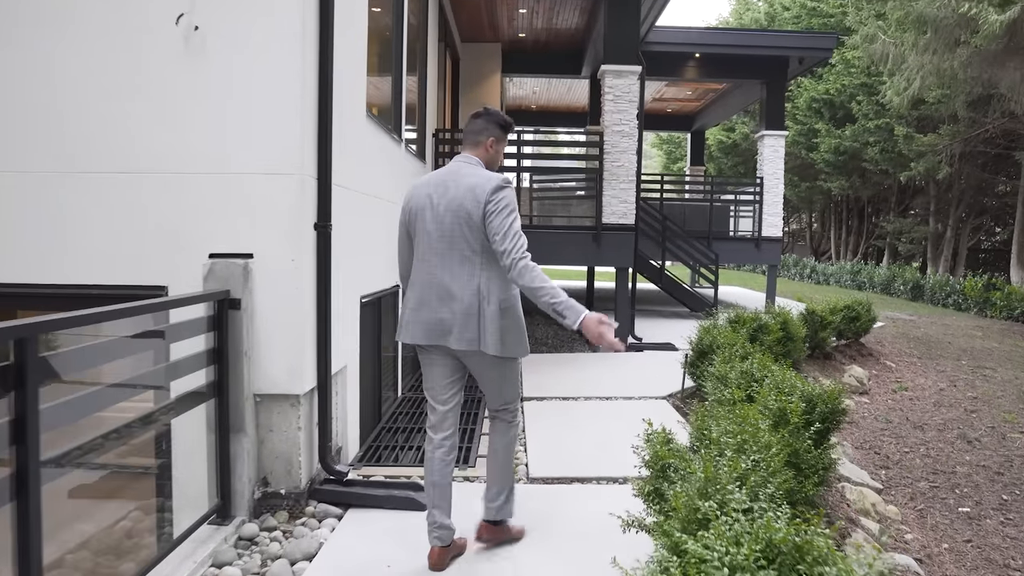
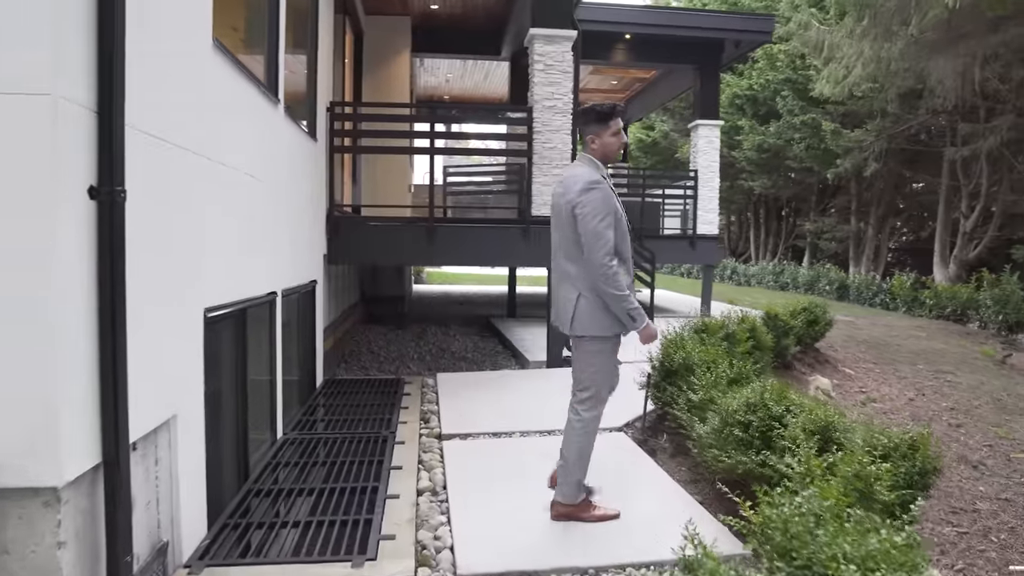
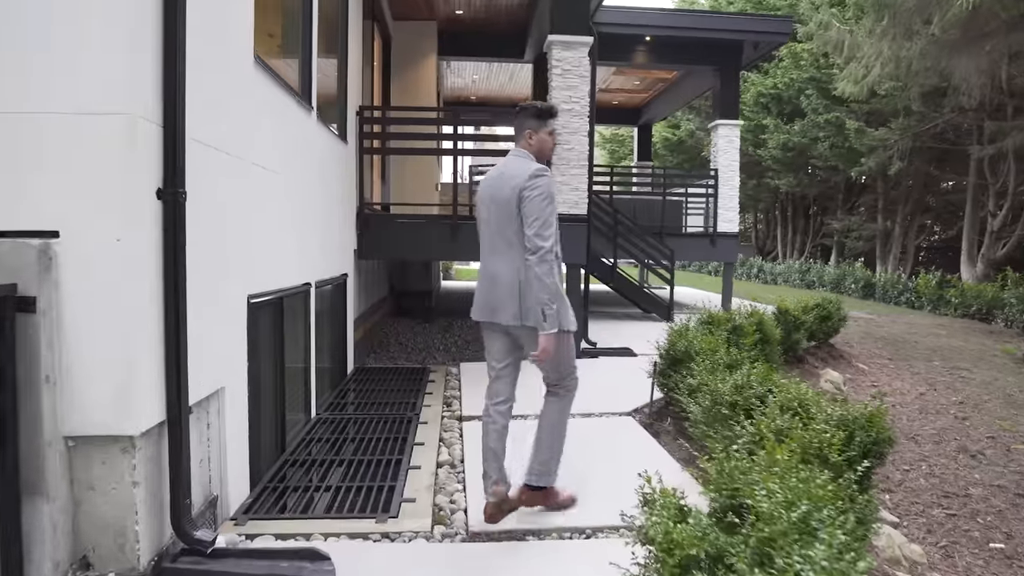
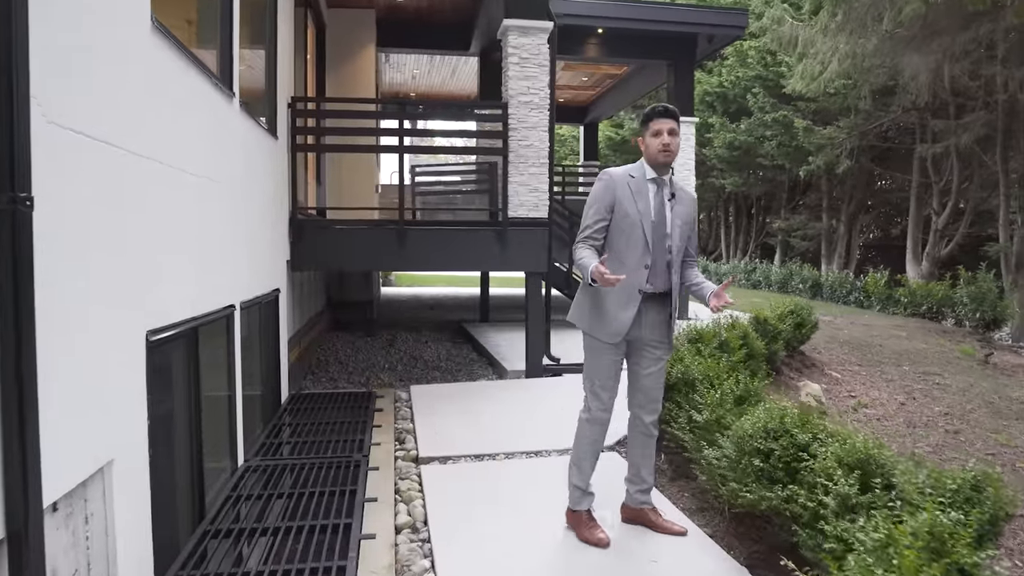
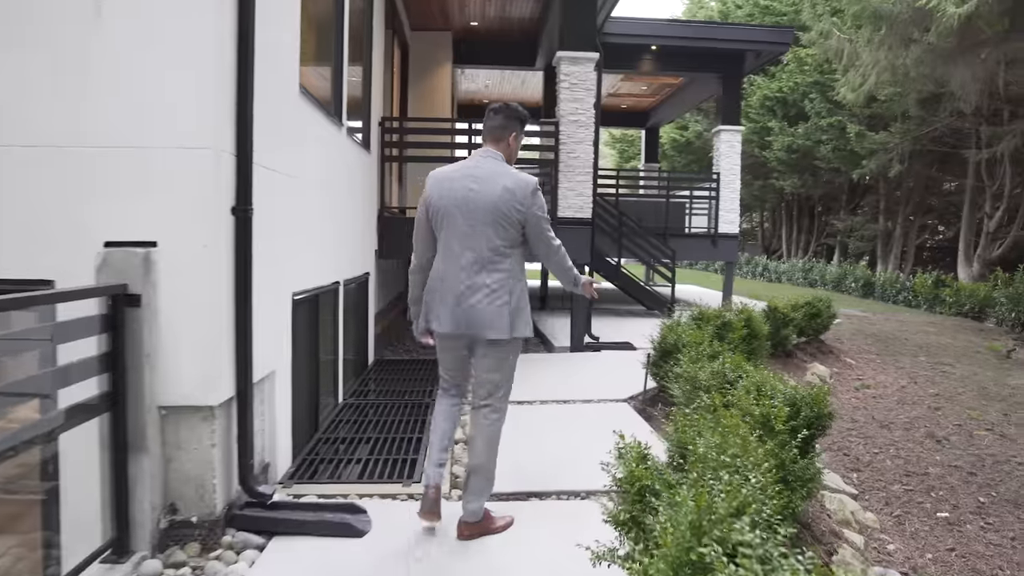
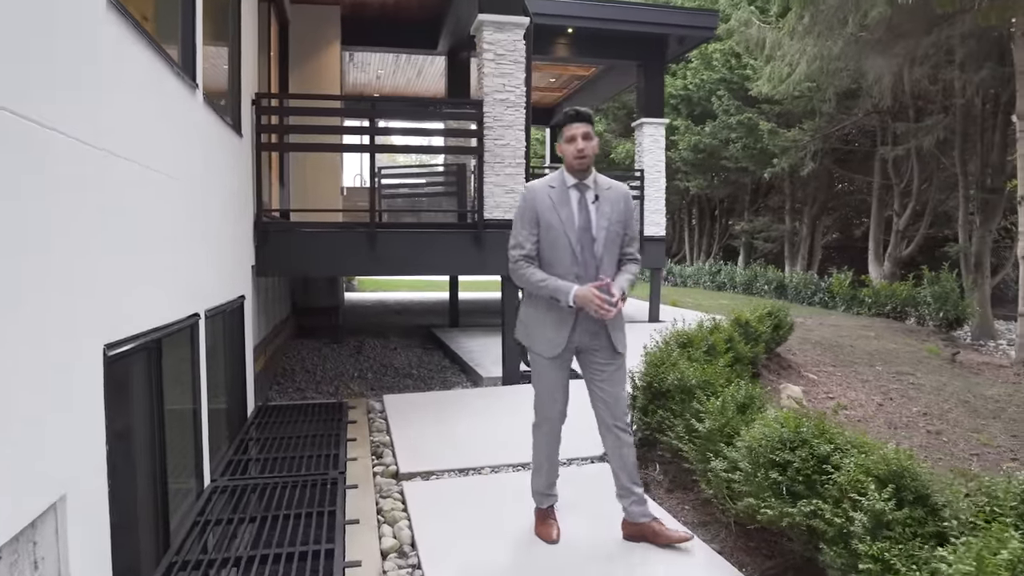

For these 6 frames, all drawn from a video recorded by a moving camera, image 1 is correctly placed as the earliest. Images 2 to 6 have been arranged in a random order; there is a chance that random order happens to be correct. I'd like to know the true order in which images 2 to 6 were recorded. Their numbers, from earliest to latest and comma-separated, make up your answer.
5, 3, 2, 4, 6
